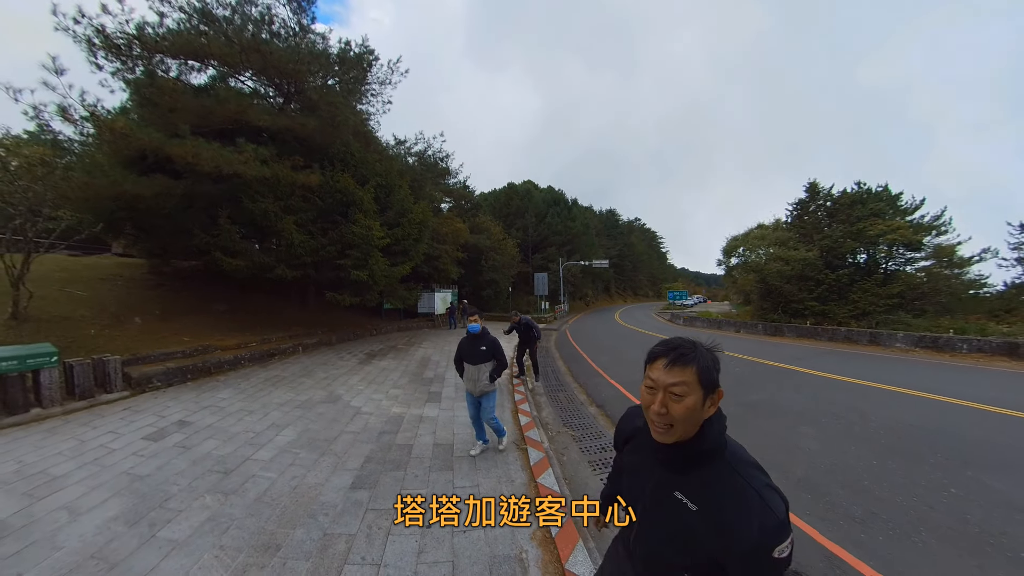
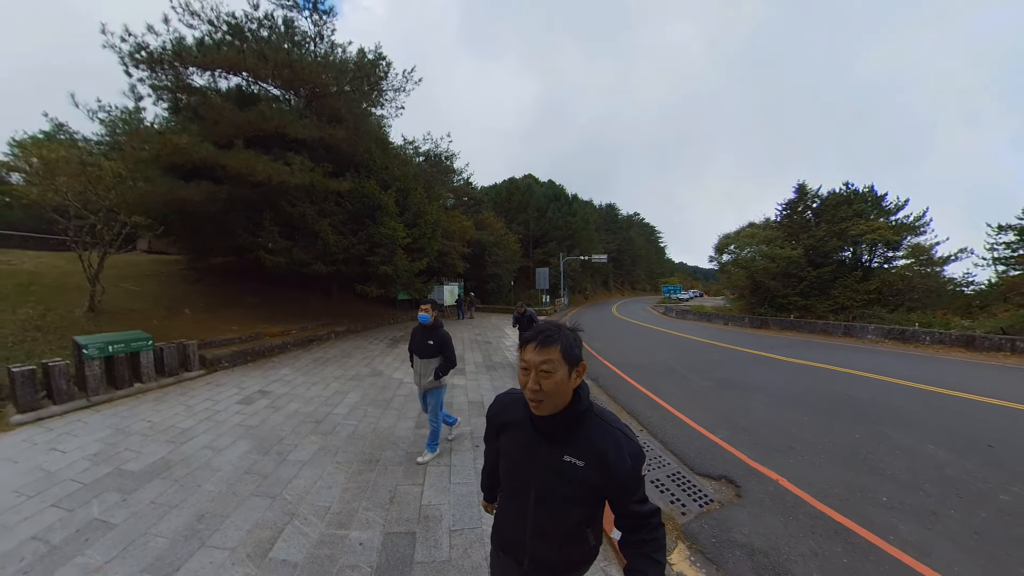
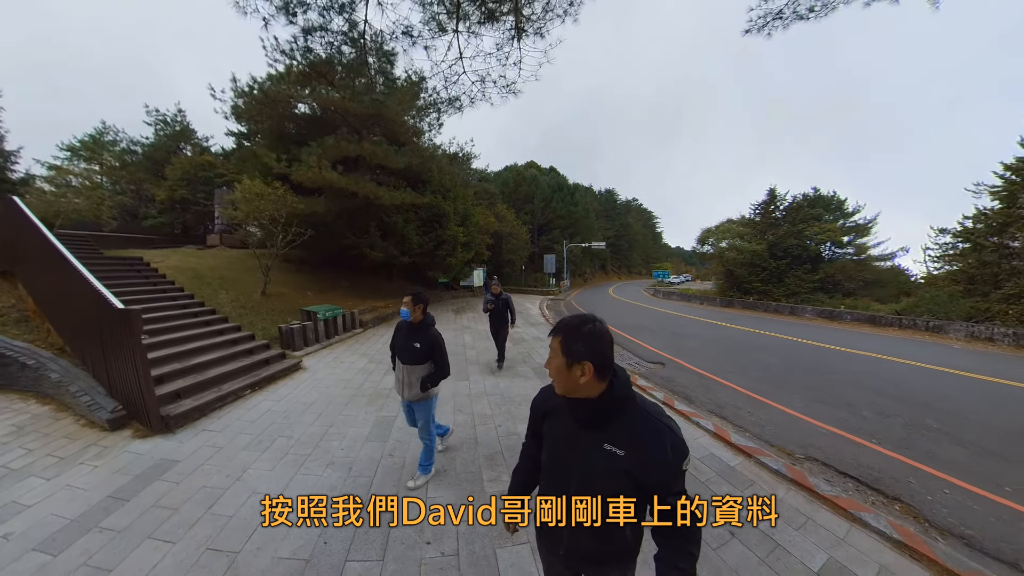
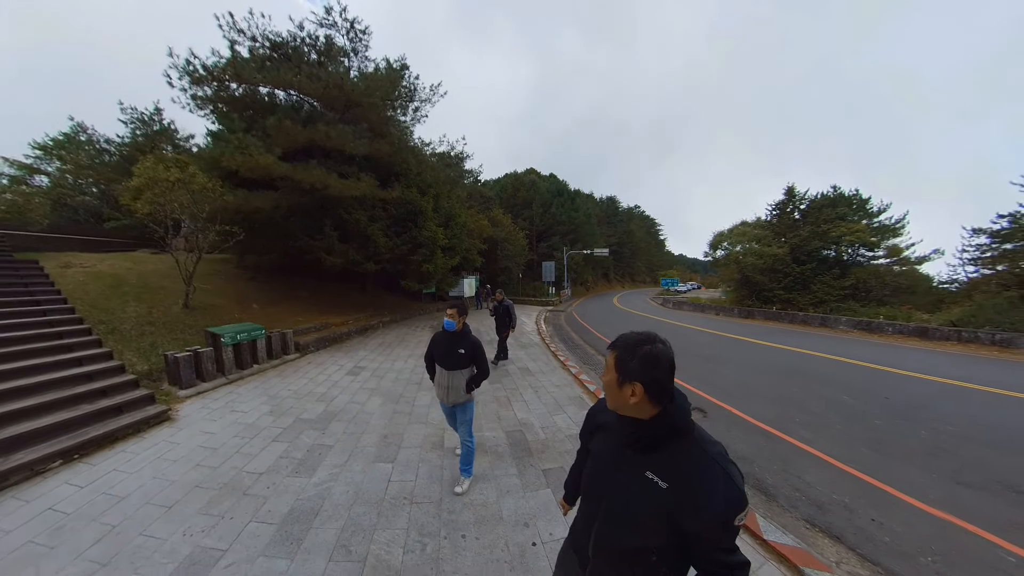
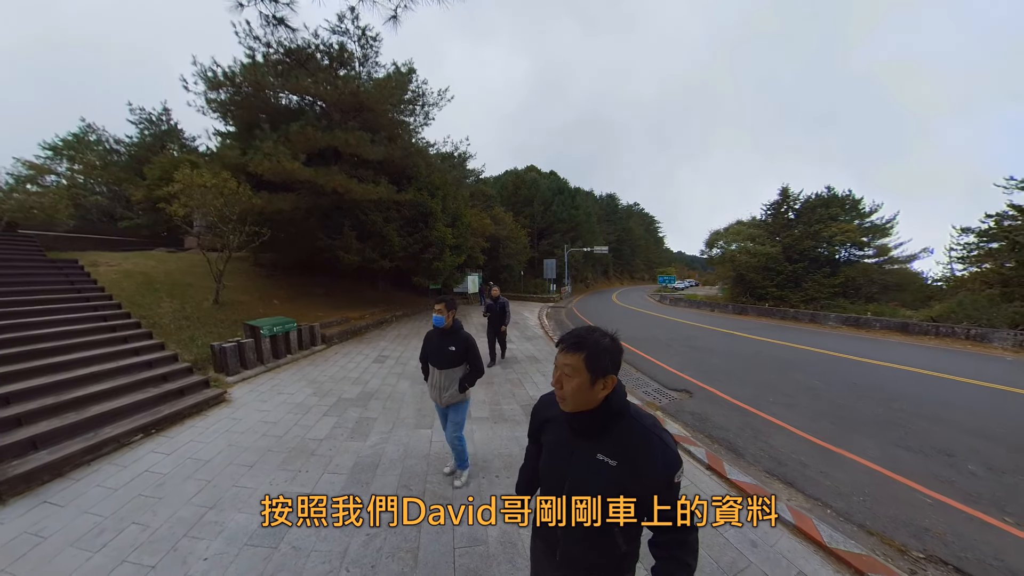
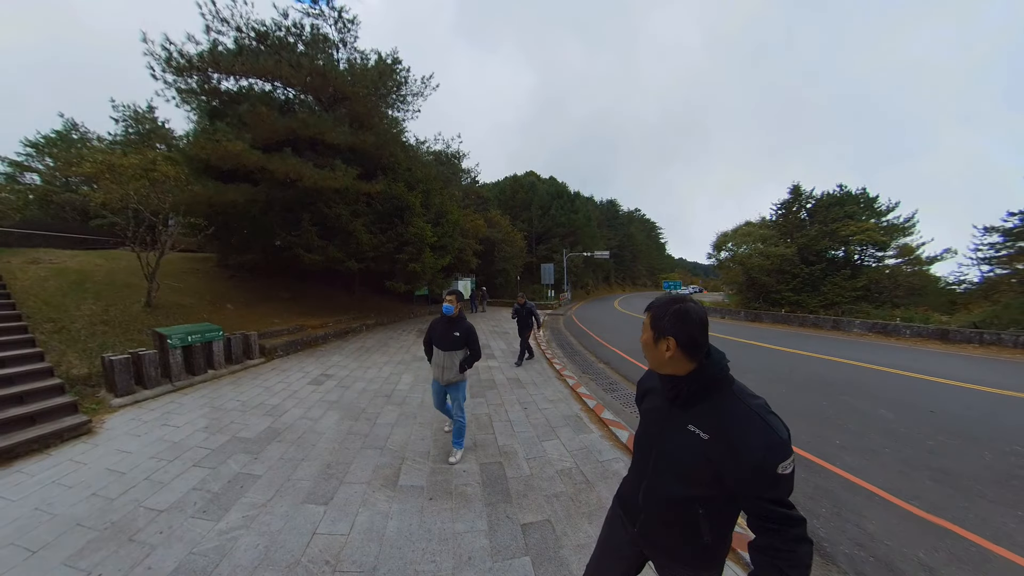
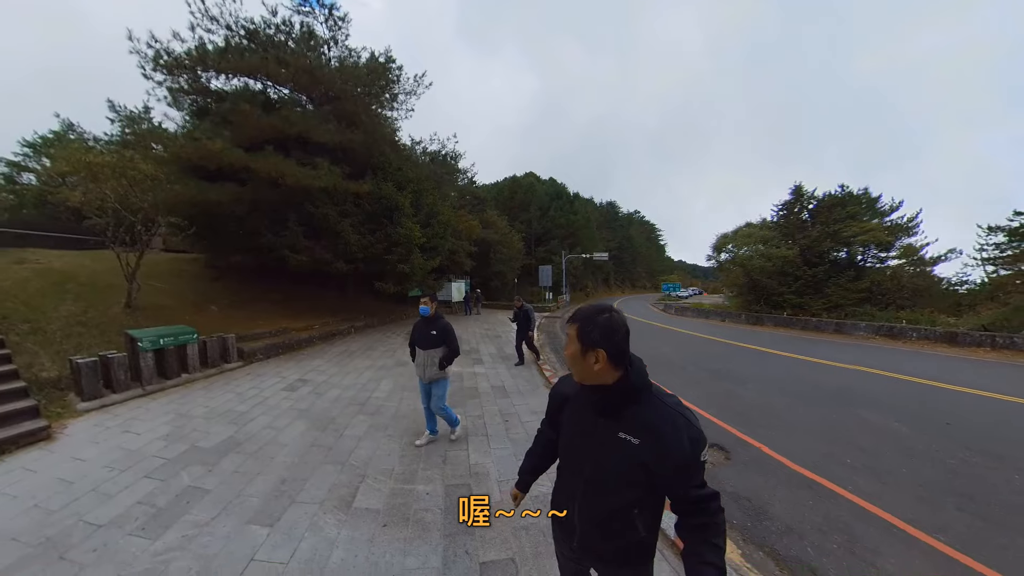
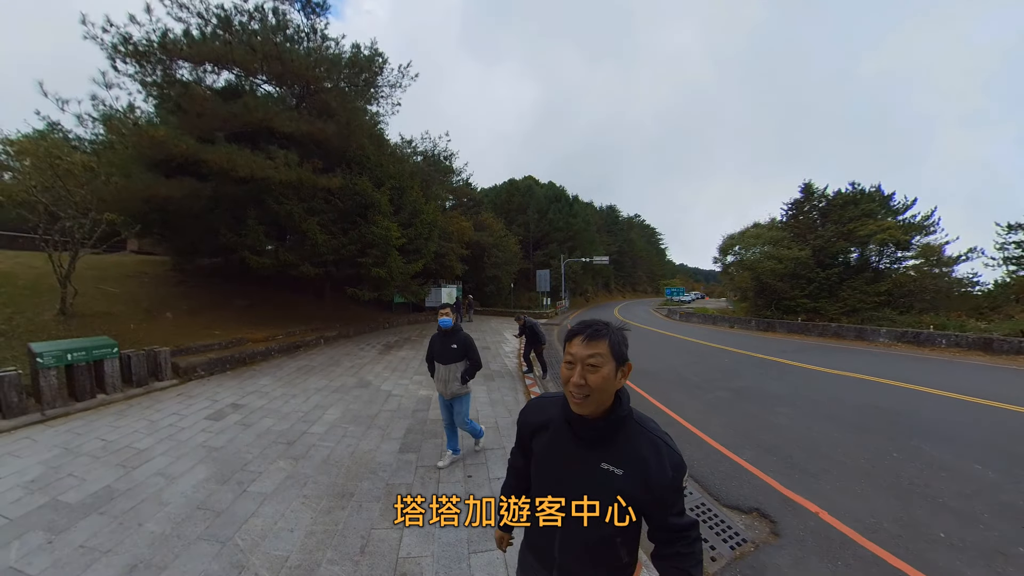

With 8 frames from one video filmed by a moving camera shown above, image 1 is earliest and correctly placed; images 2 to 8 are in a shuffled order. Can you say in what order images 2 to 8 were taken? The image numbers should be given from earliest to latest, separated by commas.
8, 2, 7, 6, 4, 5, 3
